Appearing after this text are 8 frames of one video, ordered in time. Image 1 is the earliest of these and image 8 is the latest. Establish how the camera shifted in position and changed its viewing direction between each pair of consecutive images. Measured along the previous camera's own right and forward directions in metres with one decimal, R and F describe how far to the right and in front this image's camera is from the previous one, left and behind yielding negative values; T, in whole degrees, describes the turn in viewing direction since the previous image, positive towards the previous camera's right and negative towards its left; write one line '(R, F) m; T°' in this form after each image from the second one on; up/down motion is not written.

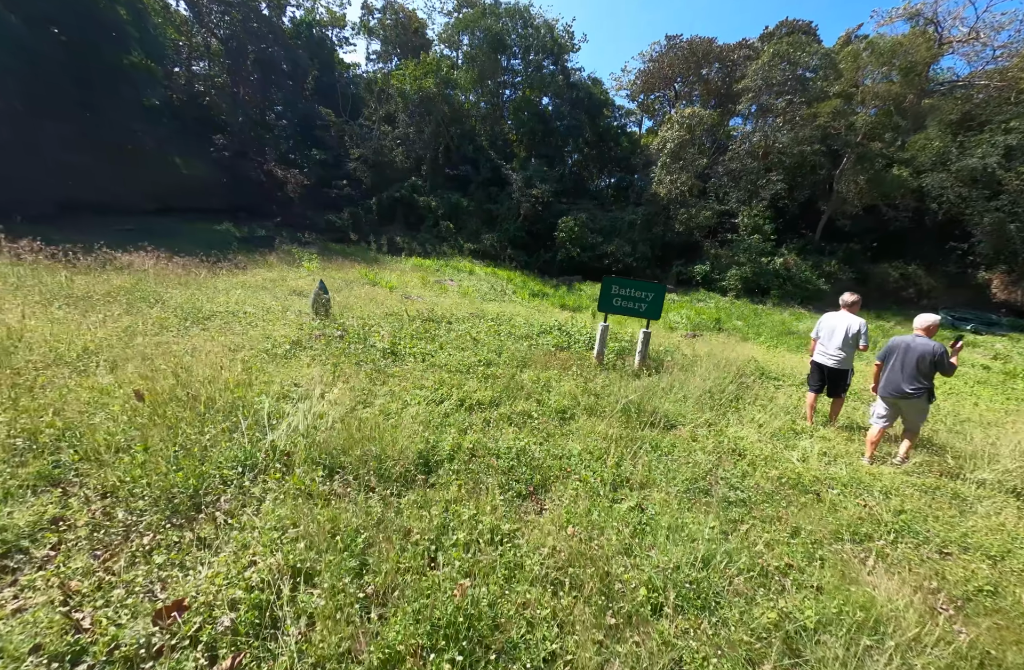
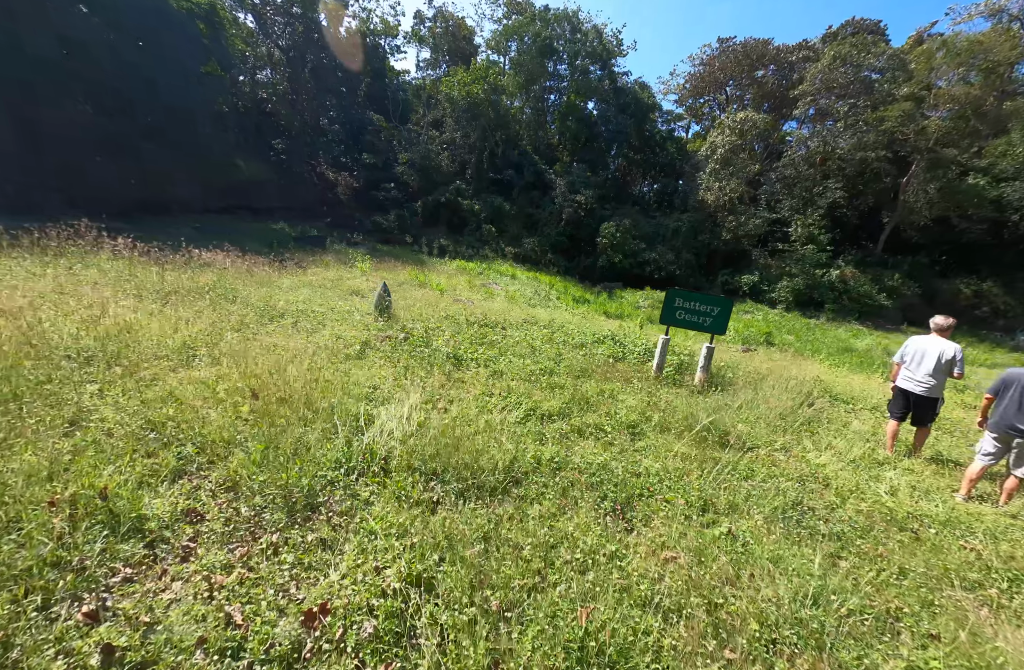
(-0.4, 0.0) m; -4°
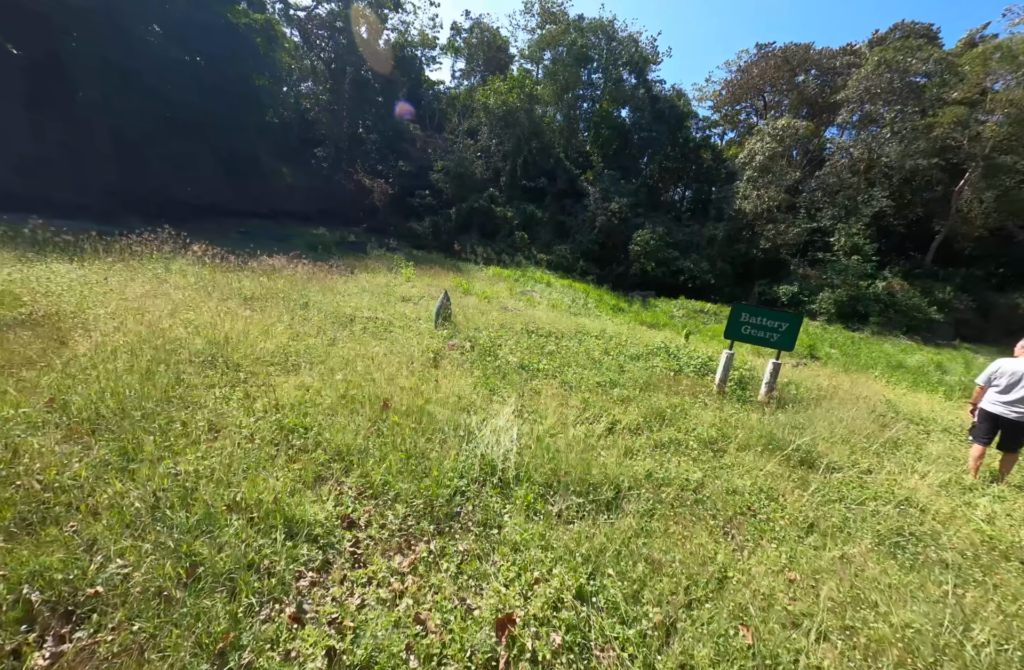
(-0.6, -0.1) m; -3°
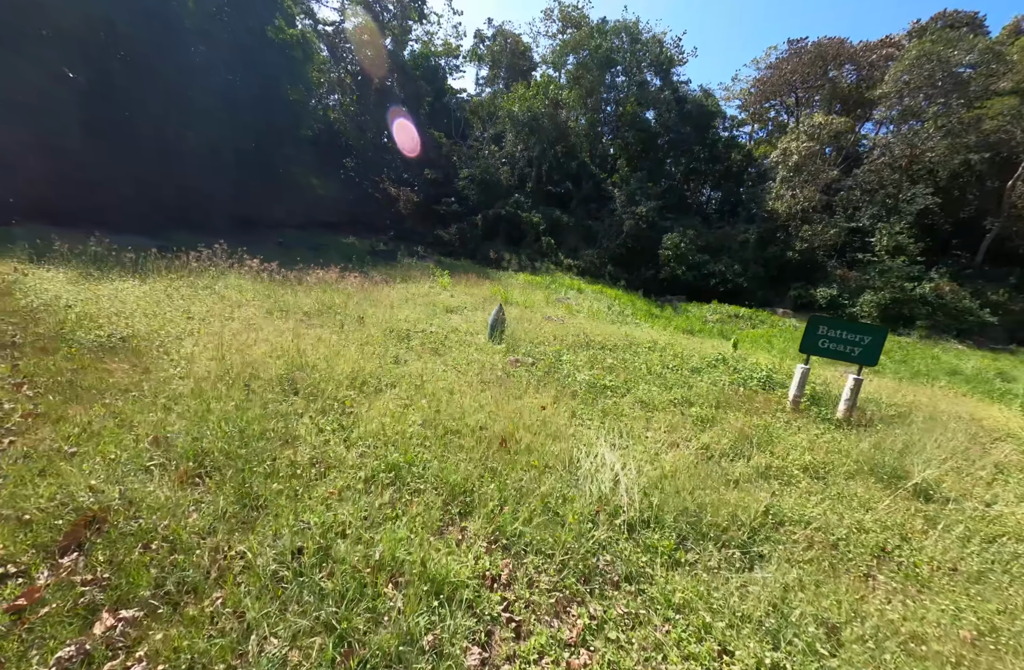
(-0.7, +0.2) m; -2°
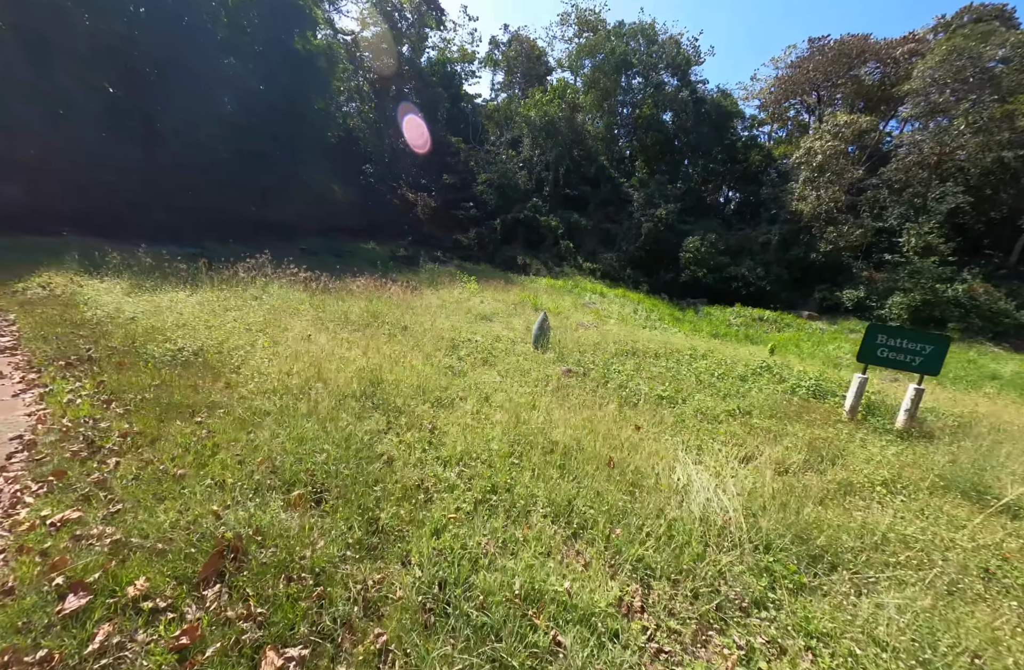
(-0.6, +0.1) m; -1°
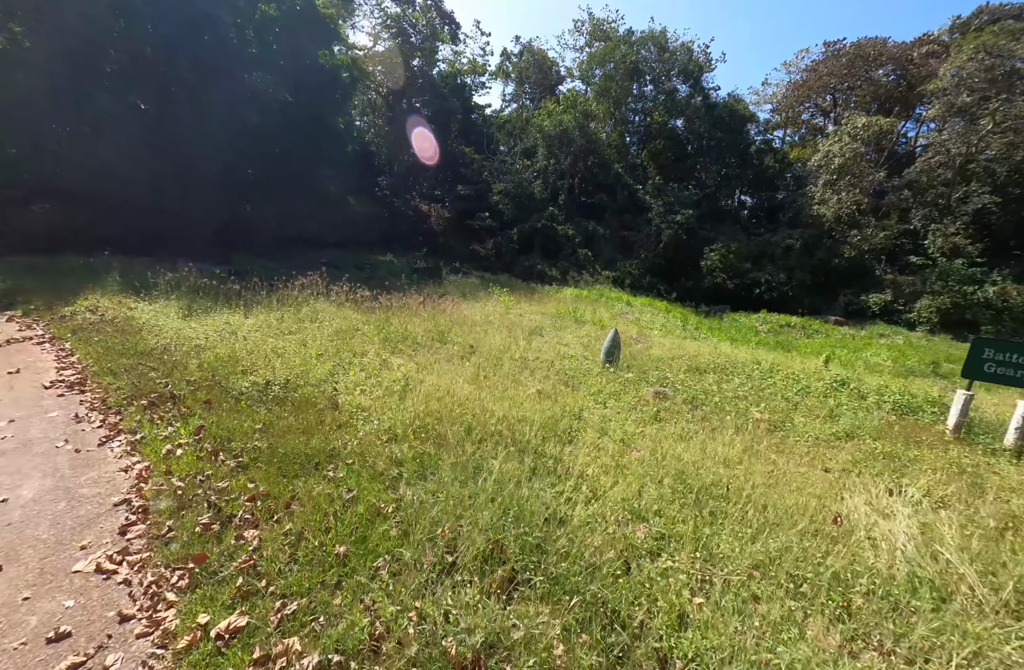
(-1.1, +0.5) m; 0°
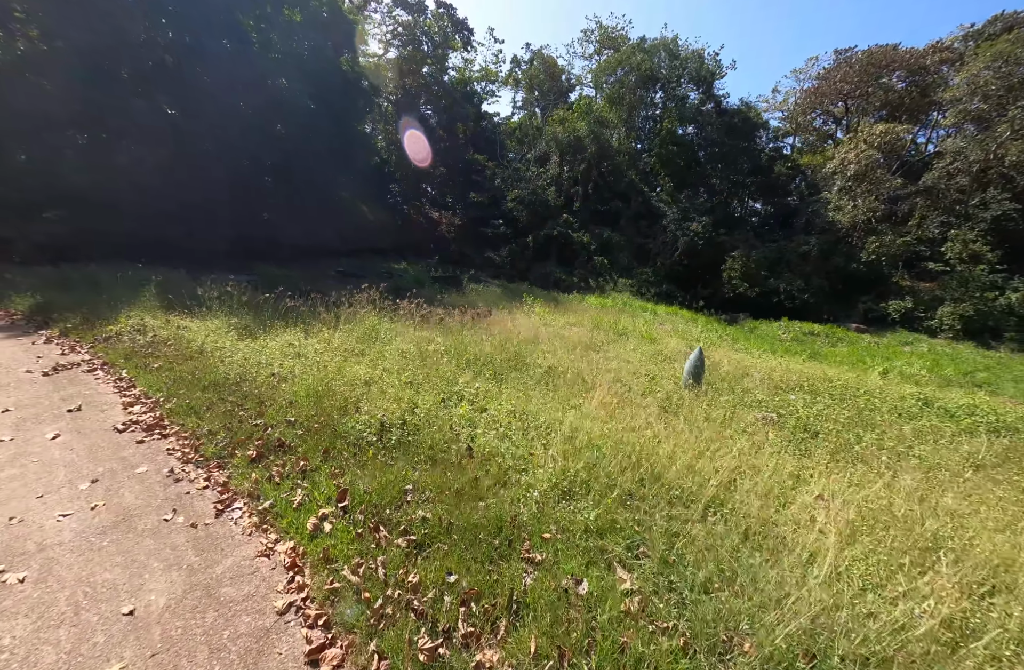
(-1.2, +0.6) m; +1°
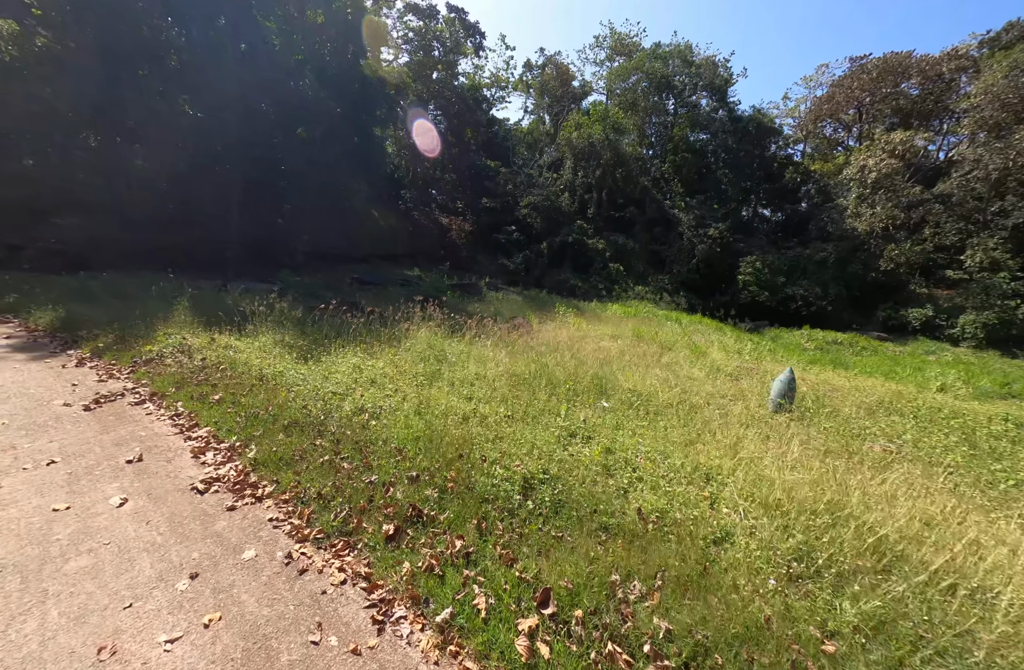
(-1.1, +0.6) m; +1°
